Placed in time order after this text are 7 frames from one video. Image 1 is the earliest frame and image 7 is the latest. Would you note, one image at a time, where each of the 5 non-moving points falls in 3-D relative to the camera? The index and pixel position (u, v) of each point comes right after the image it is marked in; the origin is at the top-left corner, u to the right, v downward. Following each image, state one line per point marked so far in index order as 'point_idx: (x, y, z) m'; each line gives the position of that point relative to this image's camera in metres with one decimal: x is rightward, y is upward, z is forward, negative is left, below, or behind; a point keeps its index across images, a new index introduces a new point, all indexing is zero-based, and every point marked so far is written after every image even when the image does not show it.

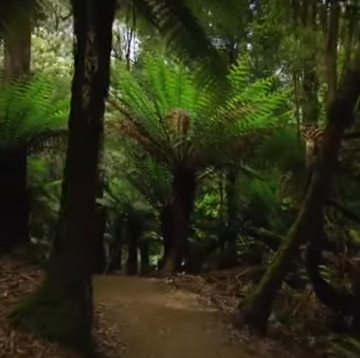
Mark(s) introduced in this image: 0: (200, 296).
0: (+0.3, -1.5, +5.5) m
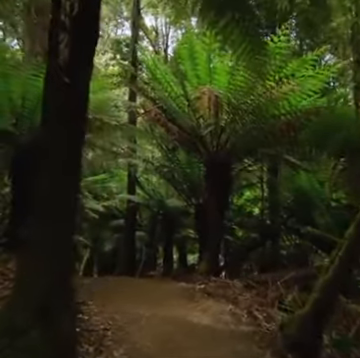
0: (+0.6, -1.4, +4.7) m
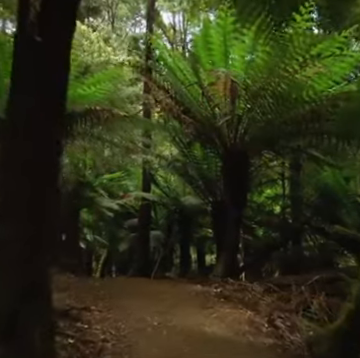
0: (+0.7, -1.3, +4.2) m
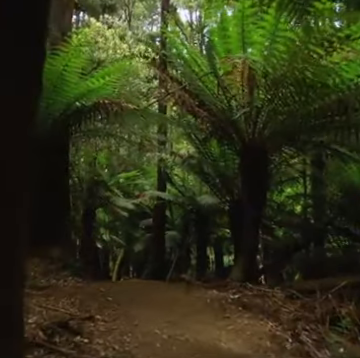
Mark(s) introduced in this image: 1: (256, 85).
0: (+0.8, -1.3, +3.8) m
1: (+1.1, +1.3, +5.9) m
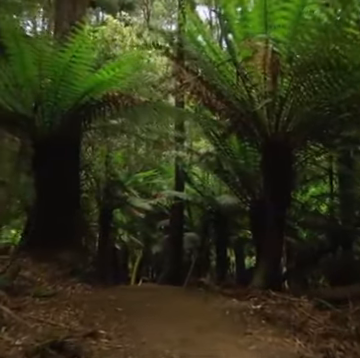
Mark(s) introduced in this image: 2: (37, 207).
0: (+0.9, -1.3, +3.3) m
1: (+1.3, +1.3, +5.4) m
2: (-2.1, -0.4, +6.5) m
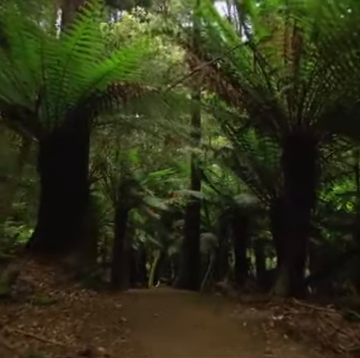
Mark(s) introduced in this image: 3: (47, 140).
0: (+1.0, -1.2, +2.8) m
1: (+1.4, +1.3, +4.9) m
2: (-1.9, -0.4, +6.1) m
3: (-1.8, +0.5, +6.0) m
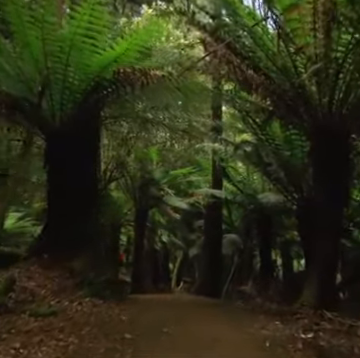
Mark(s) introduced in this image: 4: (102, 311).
0: (+1.0, -1.2, +2.2) m
1: (+1.5, +1.4, +4.3) m
2: (-1.7, -0.4, +5.7) m
3: (-1.6, +0.6, +5.6) m
4: (-0.7, -1.2, +4.1) m
